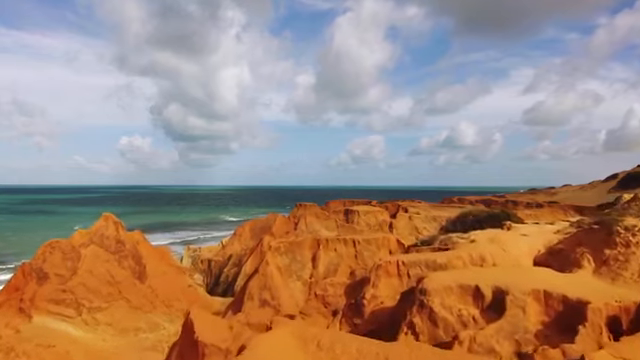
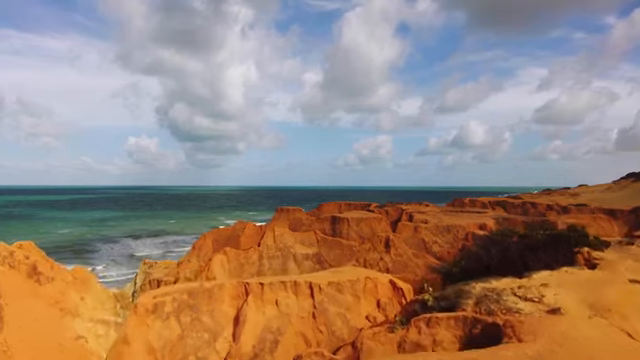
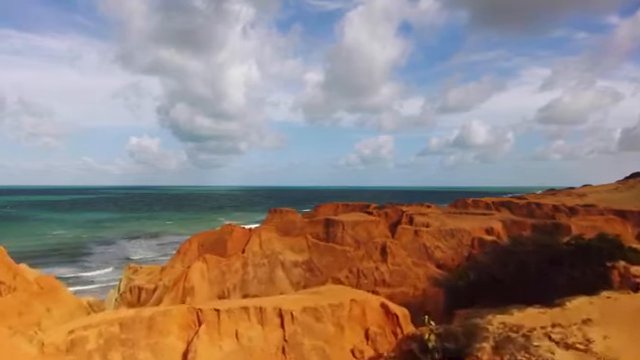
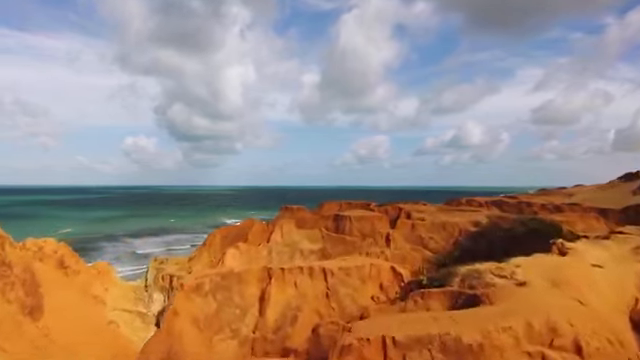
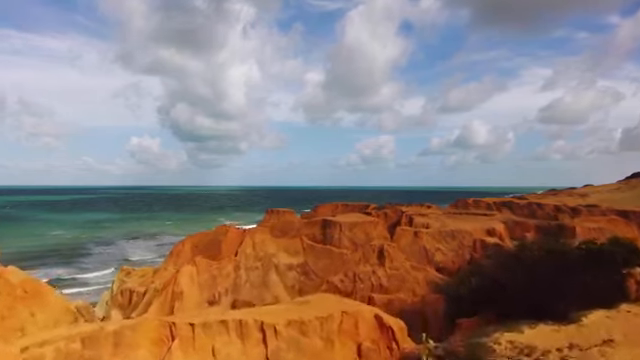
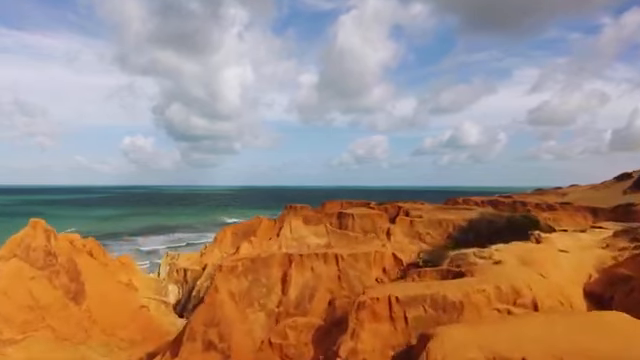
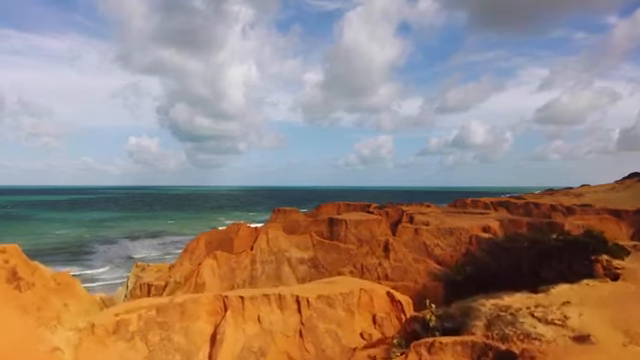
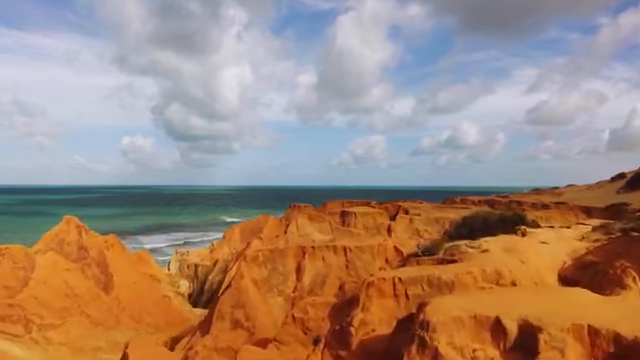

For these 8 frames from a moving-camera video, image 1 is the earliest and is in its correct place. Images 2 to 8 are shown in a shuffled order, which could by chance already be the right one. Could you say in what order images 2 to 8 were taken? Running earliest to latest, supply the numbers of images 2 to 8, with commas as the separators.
8, 6, 4, 2, 7, 3, 5
